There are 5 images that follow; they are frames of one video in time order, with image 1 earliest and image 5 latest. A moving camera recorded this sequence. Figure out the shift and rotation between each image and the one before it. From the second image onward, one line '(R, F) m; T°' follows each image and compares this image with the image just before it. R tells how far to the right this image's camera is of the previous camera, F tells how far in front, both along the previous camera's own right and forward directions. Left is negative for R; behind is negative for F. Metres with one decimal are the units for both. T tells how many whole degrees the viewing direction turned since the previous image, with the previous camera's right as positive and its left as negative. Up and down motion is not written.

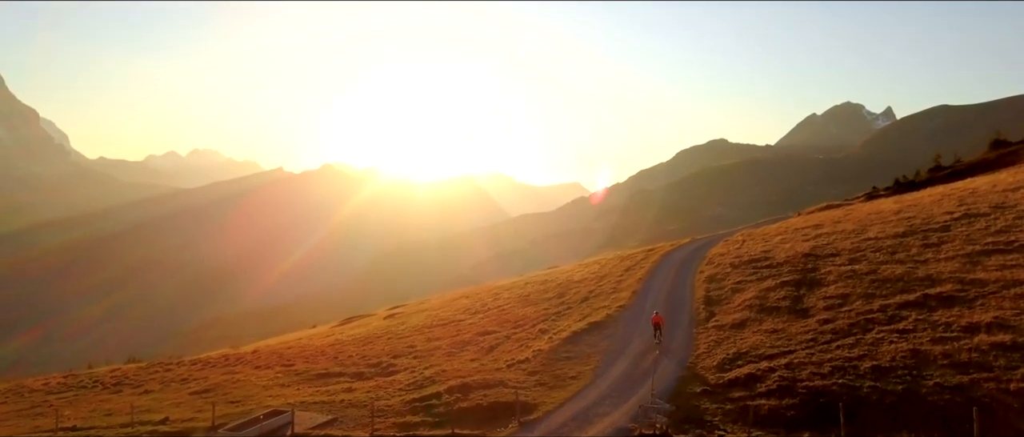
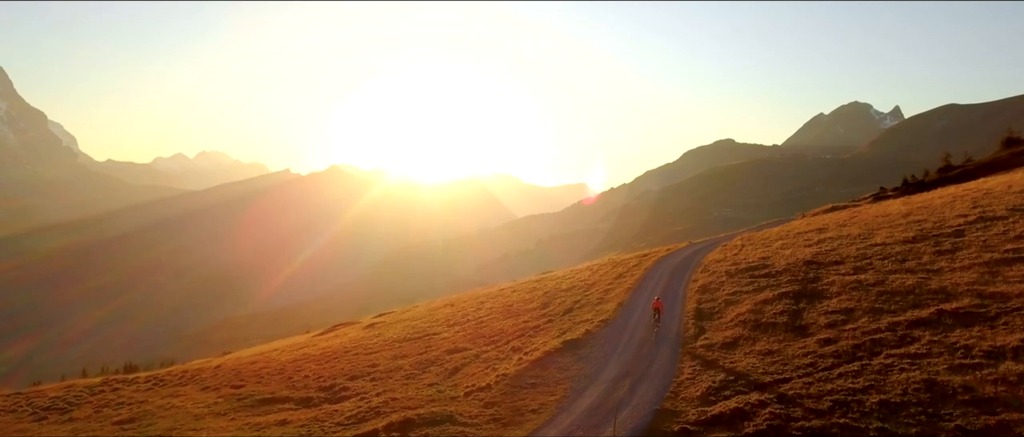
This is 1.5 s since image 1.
(+1.6, +2.3) m; -1°
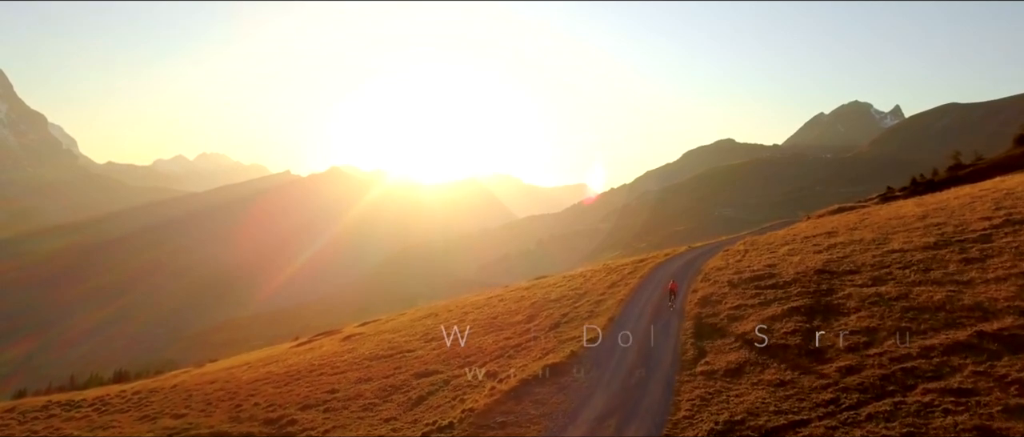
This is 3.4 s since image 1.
(+1.0, +2.7) m; 0°
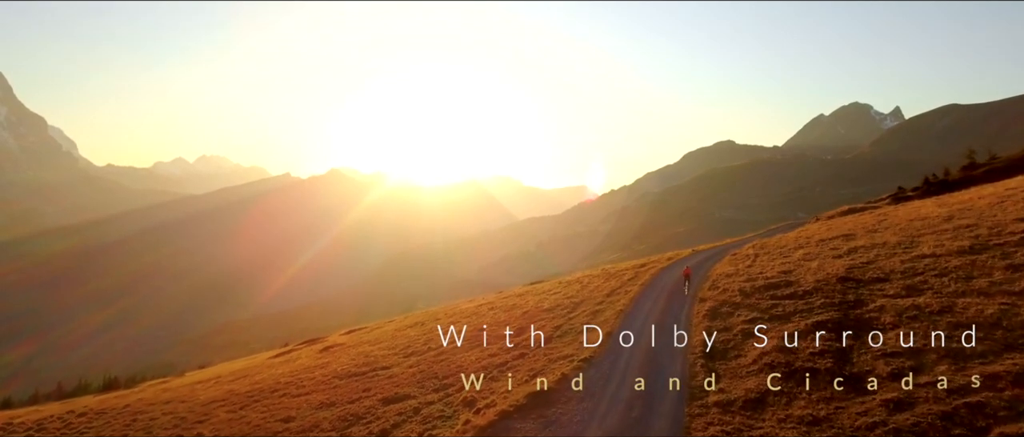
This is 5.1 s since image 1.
(+0.6, +2.9) m; 0°
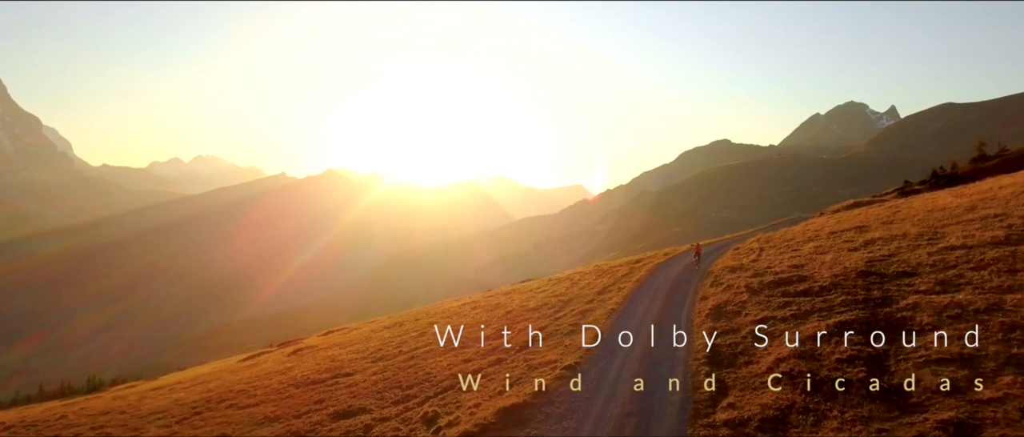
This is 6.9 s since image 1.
(+0.8, +2.8) m; 0°
